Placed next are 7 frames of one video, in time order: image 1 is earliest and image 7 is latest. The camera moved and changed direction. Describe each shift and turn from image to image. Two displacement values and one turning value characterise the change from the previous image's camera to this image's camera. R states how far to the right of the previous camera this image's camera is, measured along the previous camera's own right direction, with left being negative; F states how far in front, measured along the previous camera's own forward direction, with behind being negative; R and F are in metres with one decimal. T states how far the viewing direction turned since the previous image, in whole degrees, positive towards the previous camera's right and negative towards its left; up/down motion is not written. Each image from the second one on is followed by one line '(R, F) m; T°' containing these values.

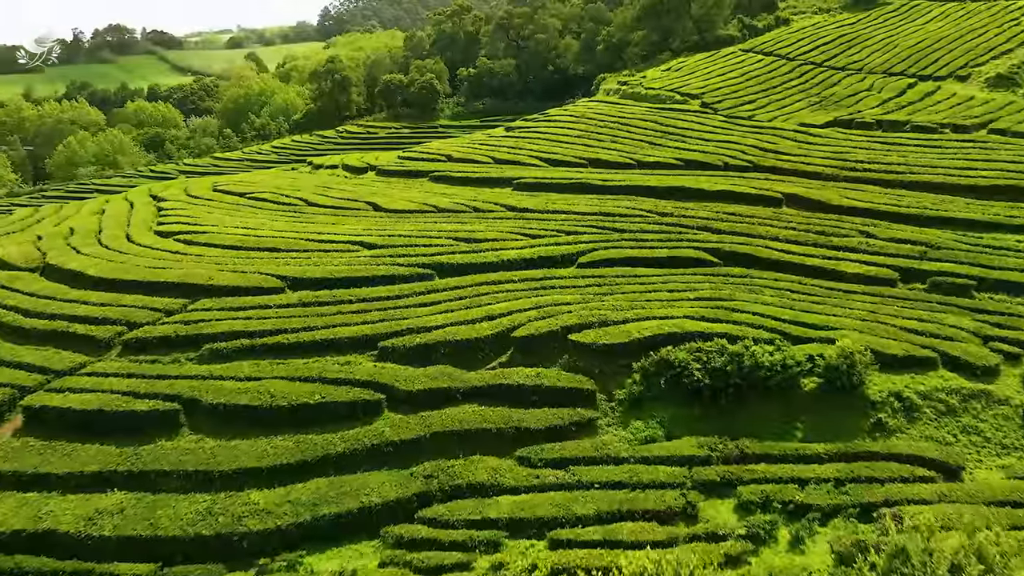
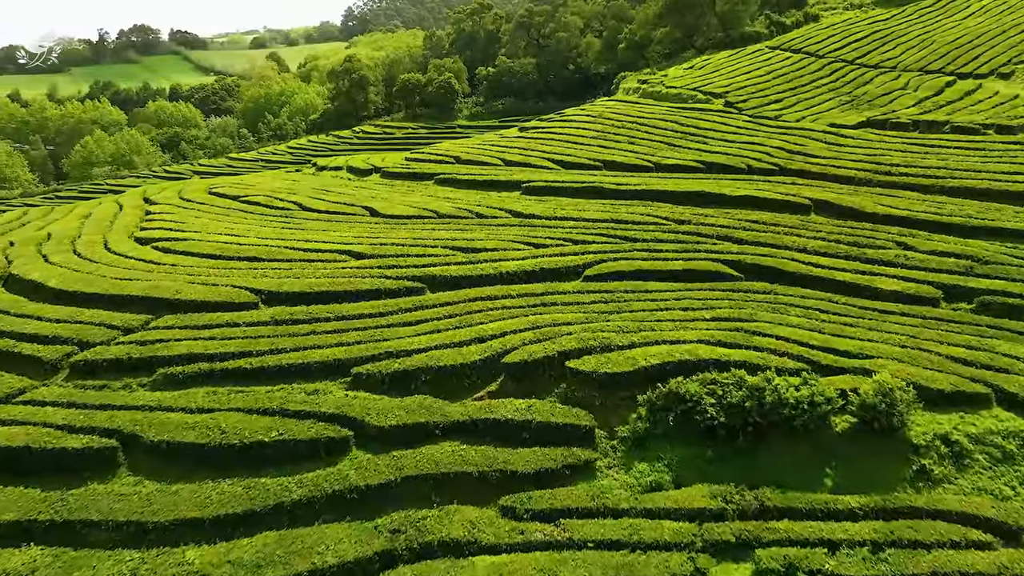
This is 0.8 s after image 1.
(+1.1, +2.7) m; -2°
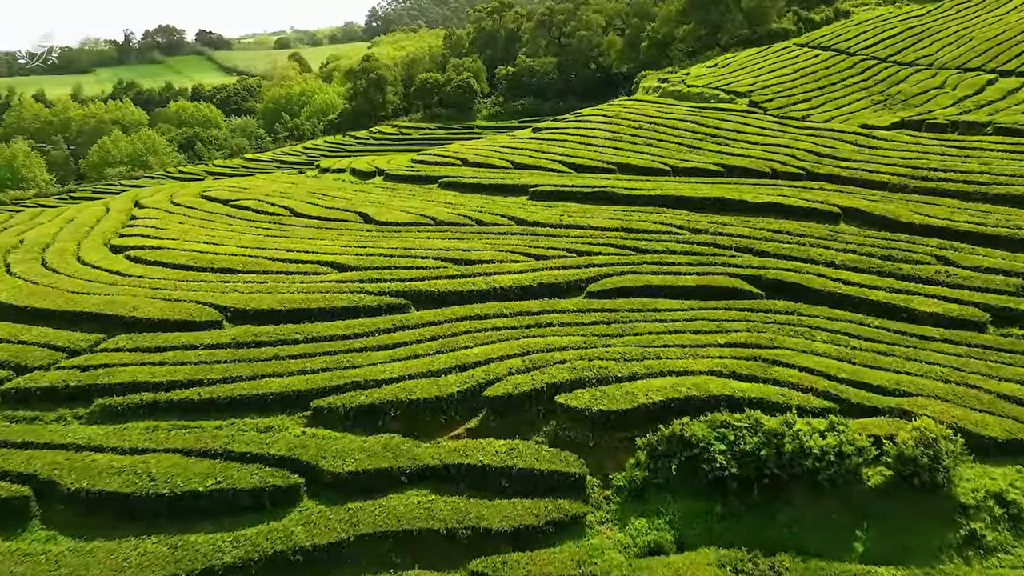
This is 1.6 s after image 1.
(+1.2, +2.7) m; -2°
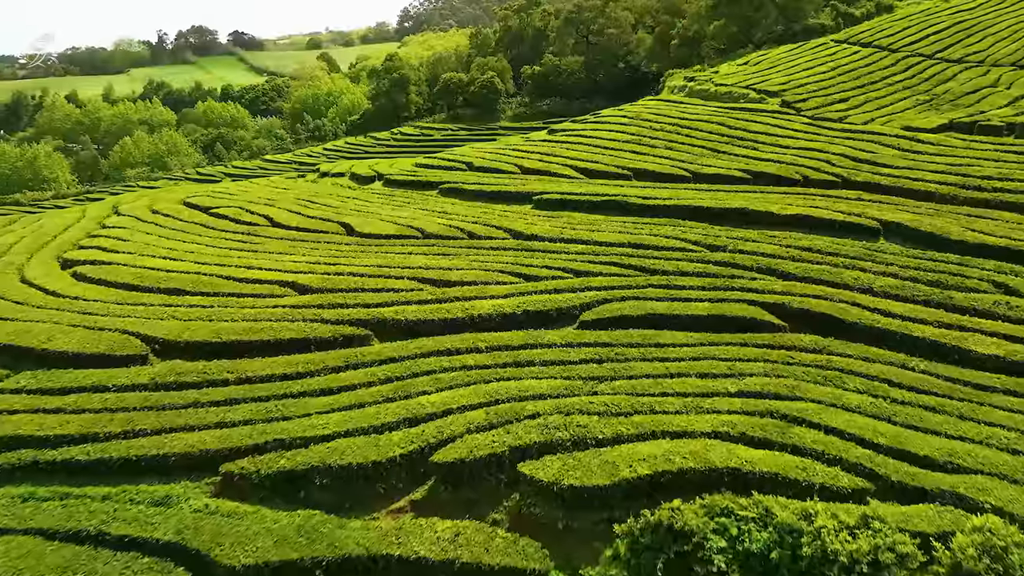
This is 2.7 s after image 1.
(+1.9, +3.7) m; -3°
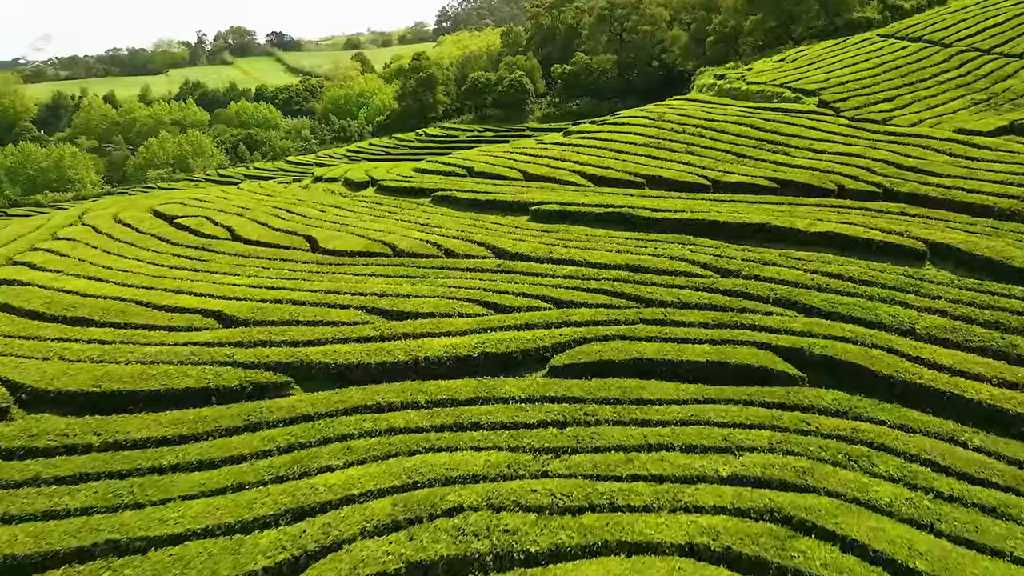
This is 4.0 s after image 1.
(+2.5, +4.2) m; -3°
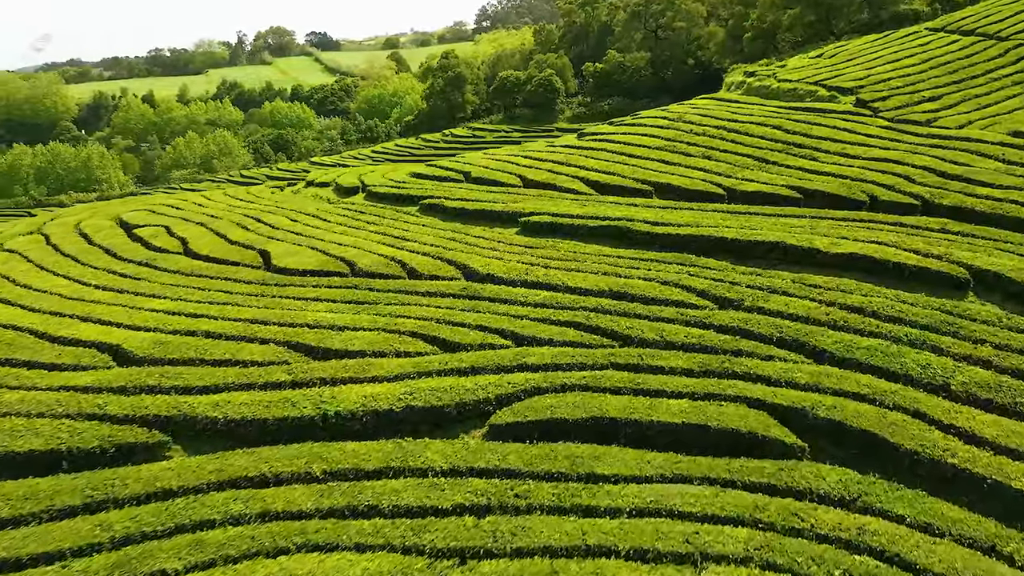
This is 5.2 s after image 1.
(+2.8, +3.7) m; -3°
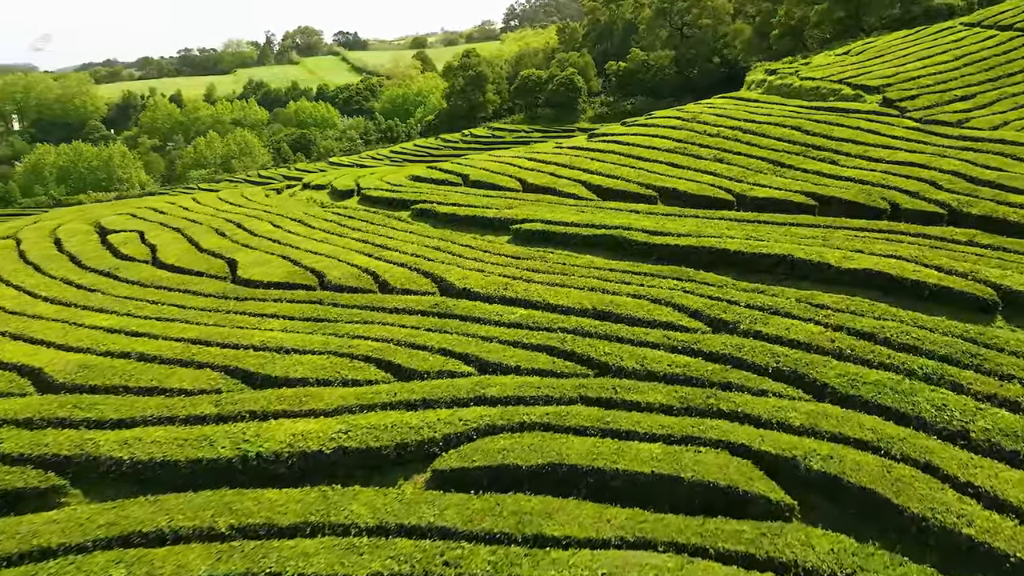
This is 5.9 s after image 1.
(+1.9, +2.1) m; -2°
